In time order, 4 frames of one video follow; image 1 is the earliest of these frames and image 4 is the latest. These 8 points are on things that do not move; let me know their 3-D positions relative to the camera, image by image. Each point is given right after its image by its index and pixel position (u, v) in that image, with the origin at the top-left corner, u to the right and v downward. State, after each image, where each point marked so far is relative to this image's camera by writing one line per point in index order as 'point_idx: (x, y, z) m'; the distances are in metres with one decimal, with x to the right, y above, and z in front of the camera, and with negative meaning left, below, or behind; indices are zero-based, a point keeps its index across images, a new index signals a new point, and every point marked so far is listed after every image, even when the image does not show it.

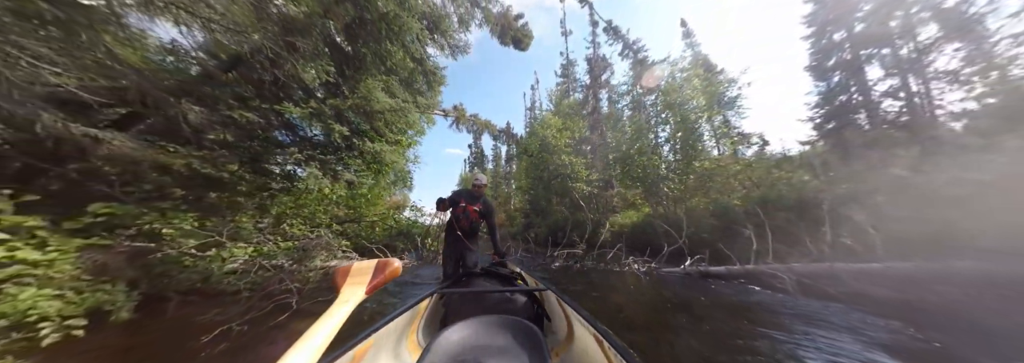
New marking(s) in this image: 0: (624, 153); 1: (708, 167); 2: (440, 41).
0: (+6.6, +1.7, +13.9) m
1: (+9.6, +0.7, +11.2) m
2: (-2.0, +4.1, +6.7) m
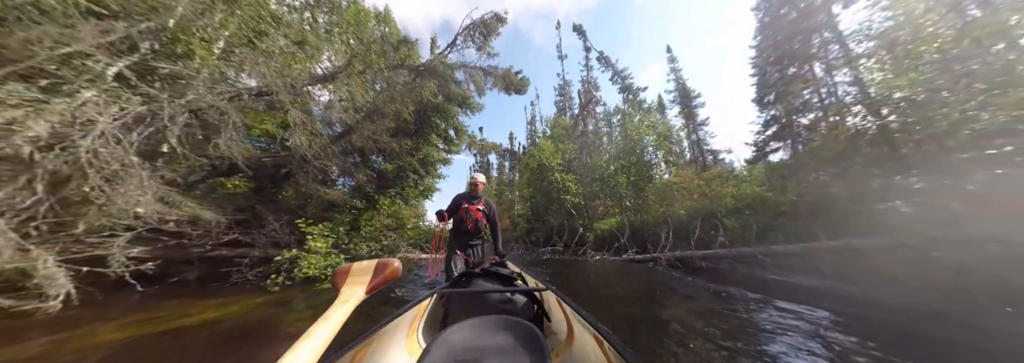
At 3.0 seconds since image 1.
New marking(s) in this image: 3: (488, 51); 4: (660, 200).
0: (+6.8, +0.7, +17.0) m
1: (+9.7, -0.2, +14.3) m
2: (-2.0, +3.2, +10.1) m
3: (-1.2, +6.2, +11.0) m
4: (+9.4, -1.2, +14.6) m
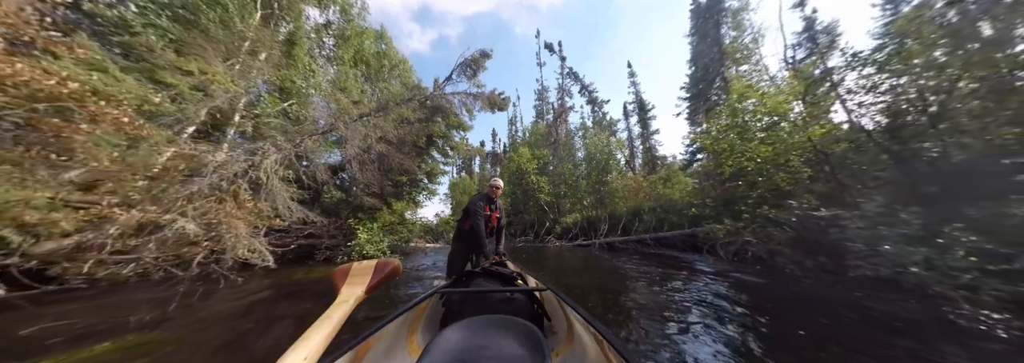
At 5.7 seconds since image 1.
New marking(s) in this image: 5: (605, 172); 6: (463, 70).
0: (+5.3, +0.6, +20.5) m
1: (+8.4, -0.4, +18.1) m
2: (-2.9, +2.9, +12.8) m
3: (-2.1, +6.0, +13.7) m
4: (+8.0, -1.4, +18.3) m
5: (+7.6, +0.7, +18.7) m
6: (-2.8, +6.4, +13.2) m
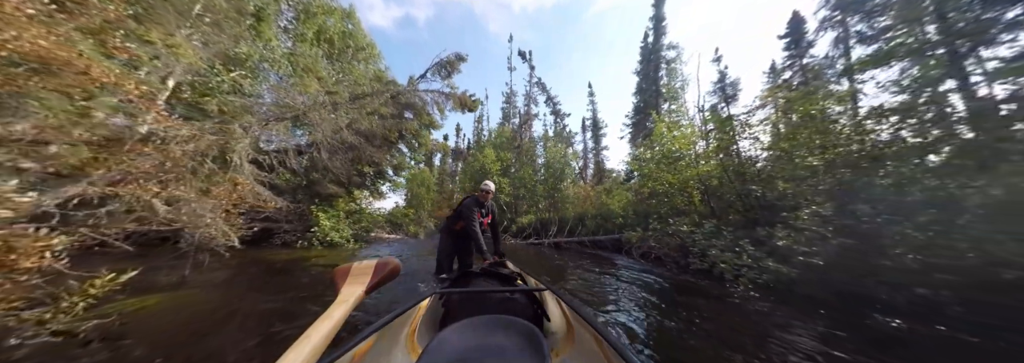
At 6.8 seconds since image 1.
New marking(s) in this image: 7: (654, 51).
0: (+1.8, +0.2, +22.3) m
1: (+5.1, -1.1, +20.4) m
2: (-4.7, +3.1, +13.2) m
3: (-3.8, +6.1, +14.2) m
4: (+4.6, -2.0, +20.5) m
5: (+4.4, +0.1, +20.9) m
6: (-4.4, +6.6, +13.6) m
7: (+11.7, +10.7, +18.9) m
